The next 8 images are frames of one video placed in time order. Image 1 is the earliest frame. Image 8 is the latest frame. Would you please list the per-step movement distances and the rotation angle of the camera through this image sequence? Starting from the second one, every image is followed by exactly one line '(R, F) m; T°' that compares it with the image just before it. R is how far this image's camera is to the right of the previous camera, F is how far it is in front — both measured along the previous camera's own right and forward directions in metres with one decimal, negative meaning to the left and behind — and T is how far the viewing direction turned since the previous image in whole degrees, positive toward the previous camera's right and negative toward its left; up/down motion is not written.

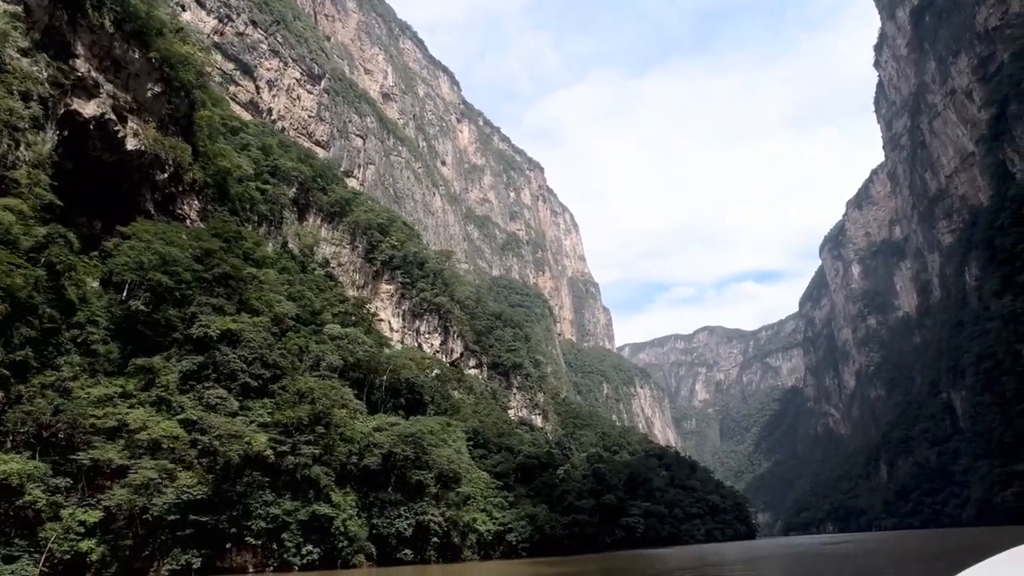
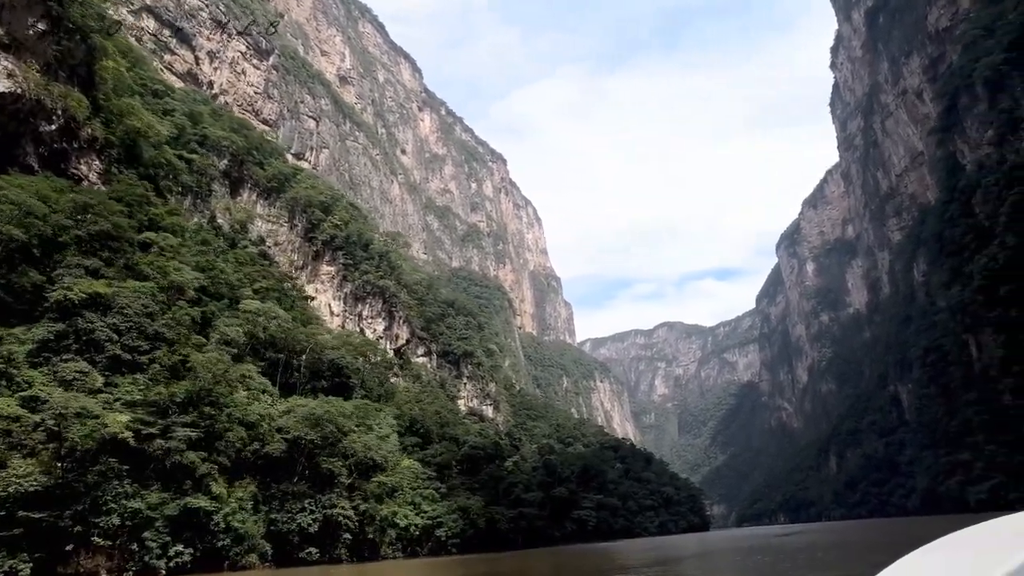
(+0.6, +1.1) m; +3°
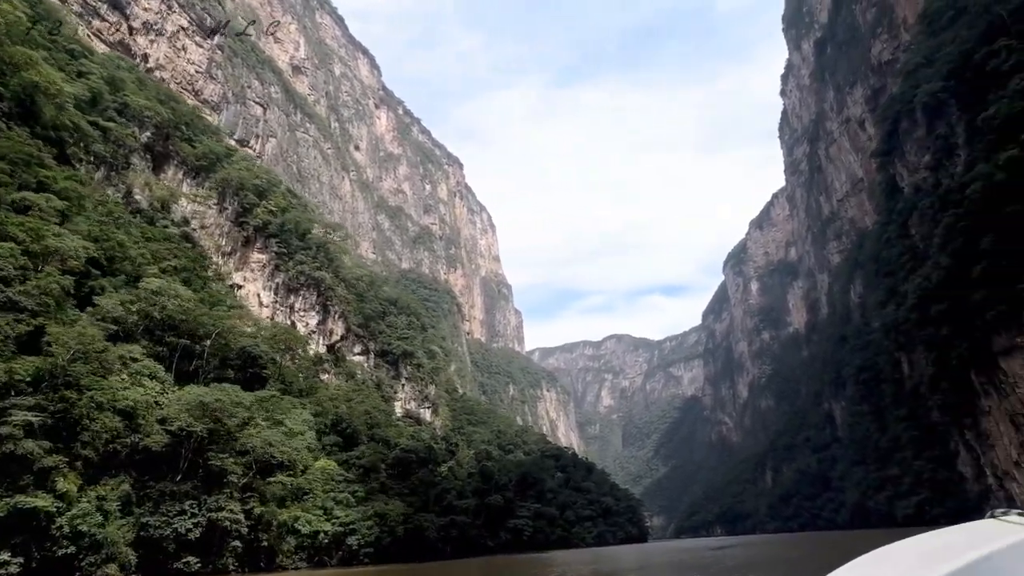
(+0.4, +0.8) m; +5°
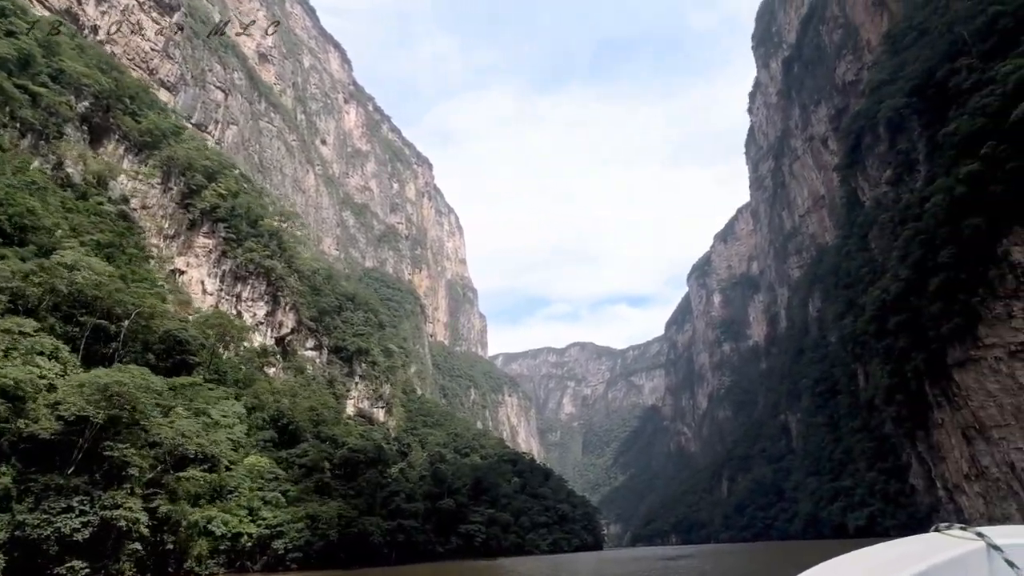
(+0.3, +0.7) m; +3°
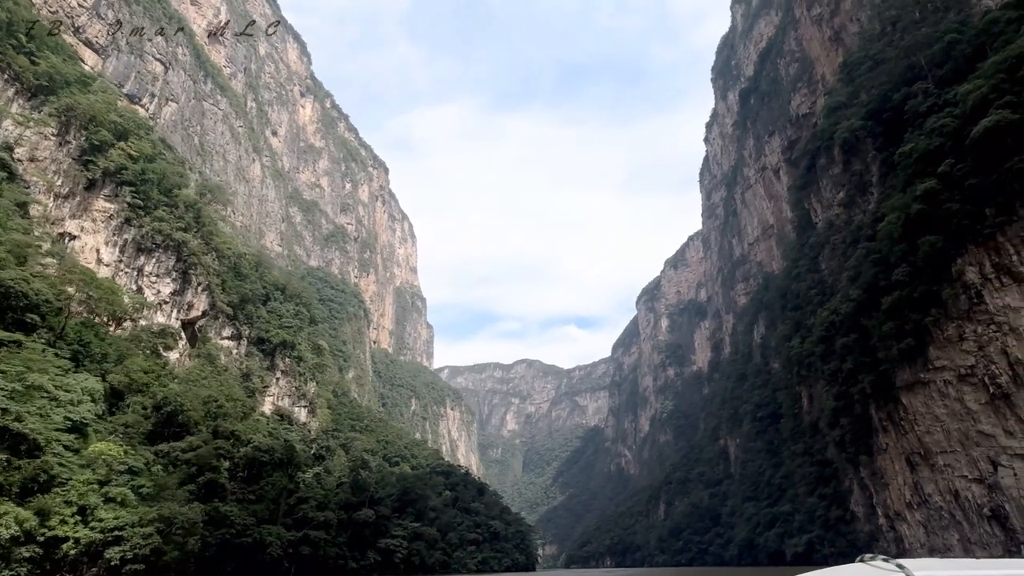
(+0.5, +1.6) m; +5°
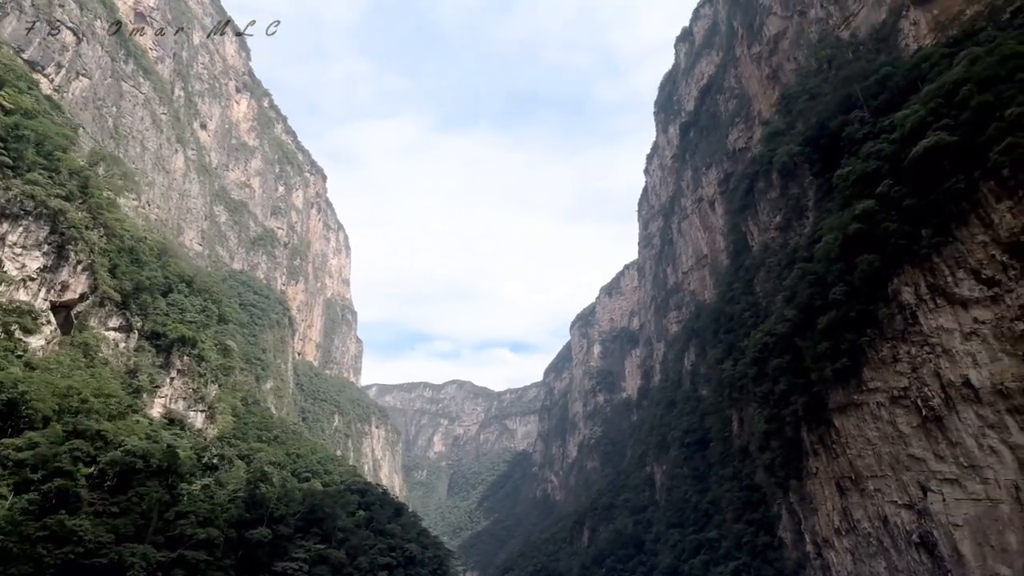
(+0.3, +1.4) m; +6°
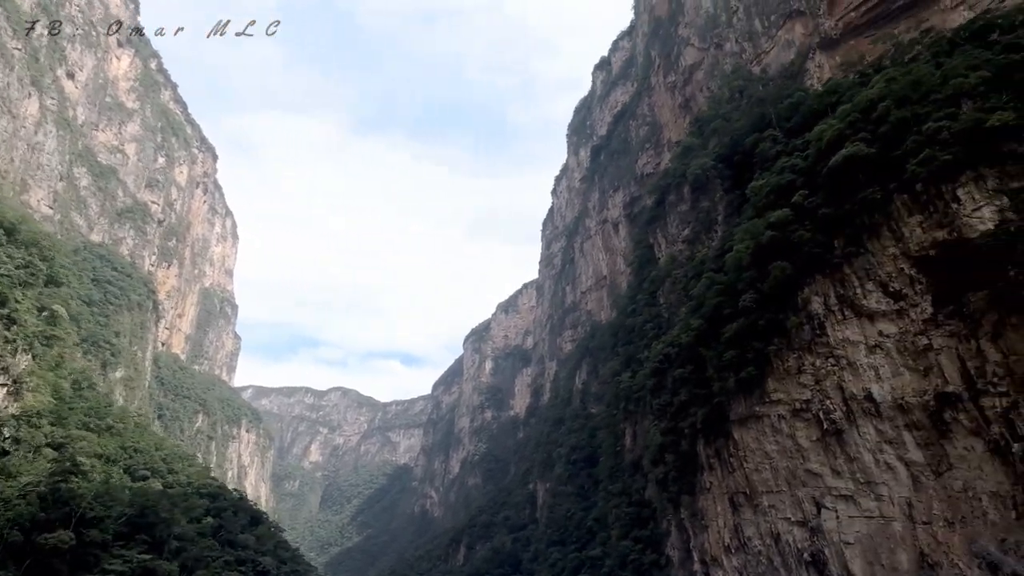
(+0.1, +2.0) m; +10°
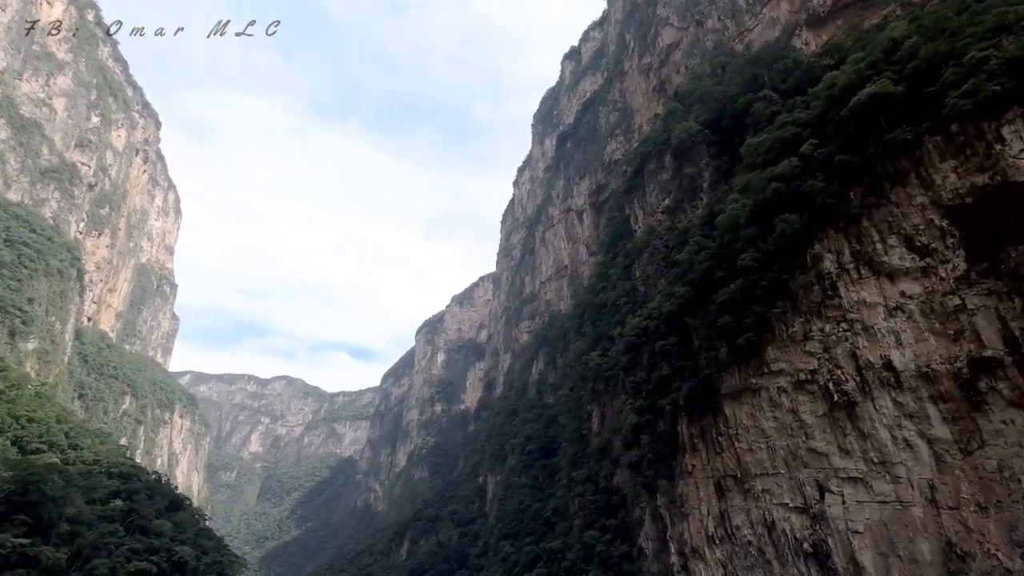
(-0.3, +2.5) m; +4°
